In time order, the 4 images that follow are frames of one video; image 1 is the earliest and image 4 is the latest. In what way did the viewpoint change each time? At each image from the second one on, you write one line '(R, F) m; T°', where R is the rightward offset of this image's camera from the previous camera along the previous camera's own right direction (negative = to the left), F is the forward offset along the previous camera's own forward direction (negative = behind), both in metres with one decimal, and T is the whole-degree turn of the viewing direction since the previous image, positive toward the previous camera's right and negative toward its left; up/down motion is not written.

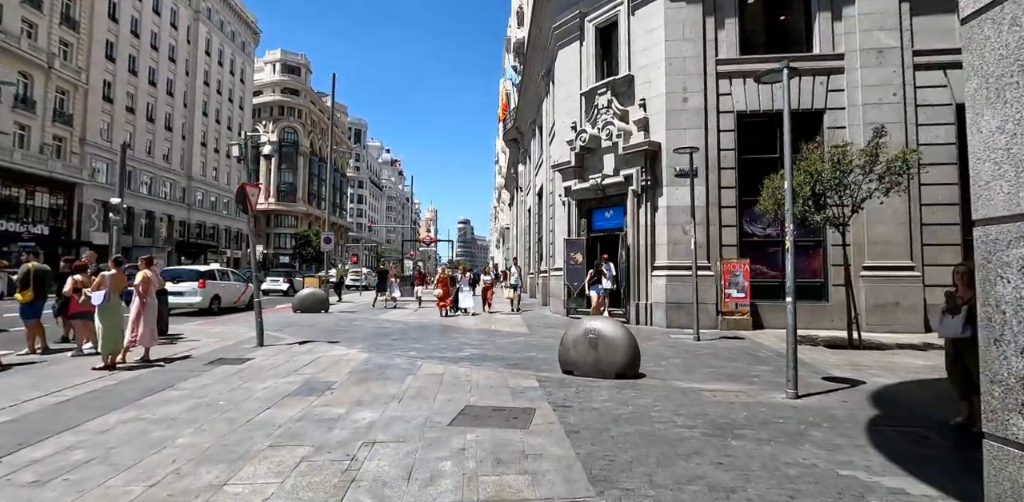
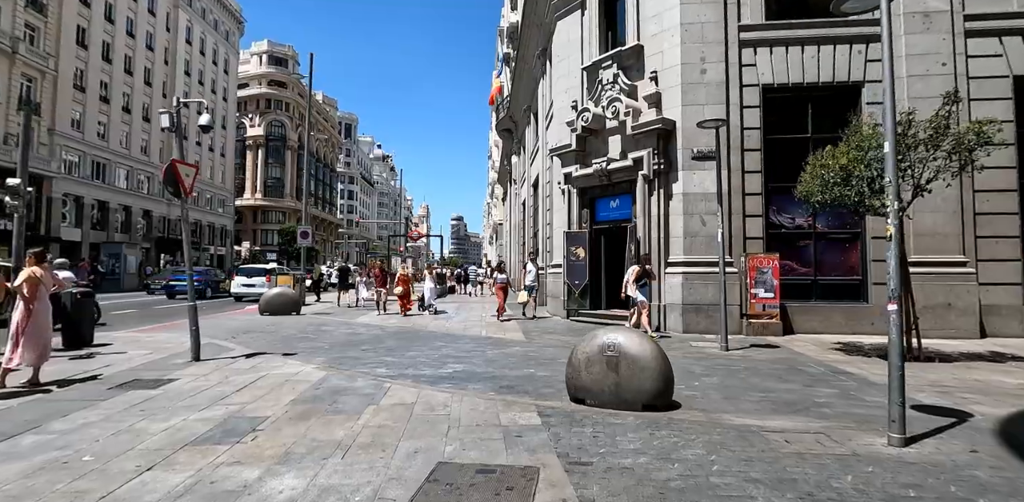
(0.0, +1.9) m; +1°
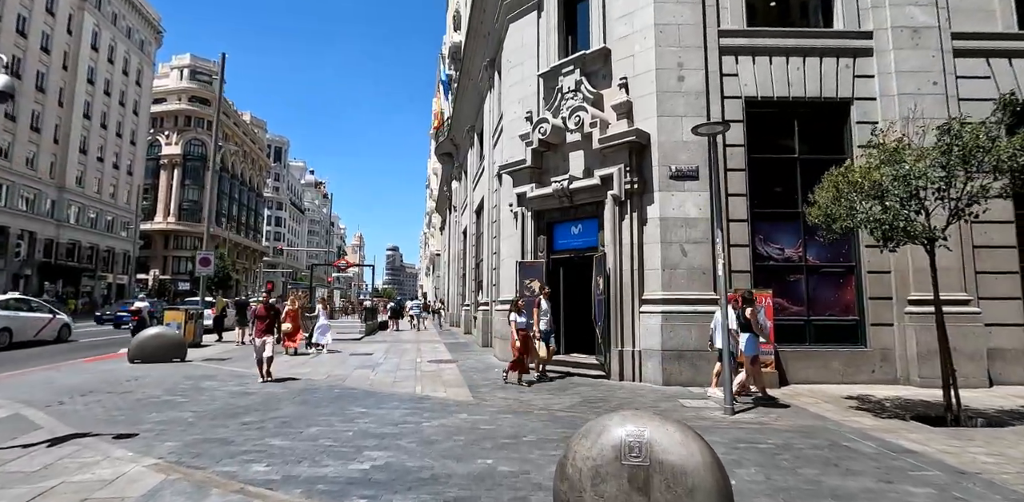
(-0.1, +2.4) m; +7°
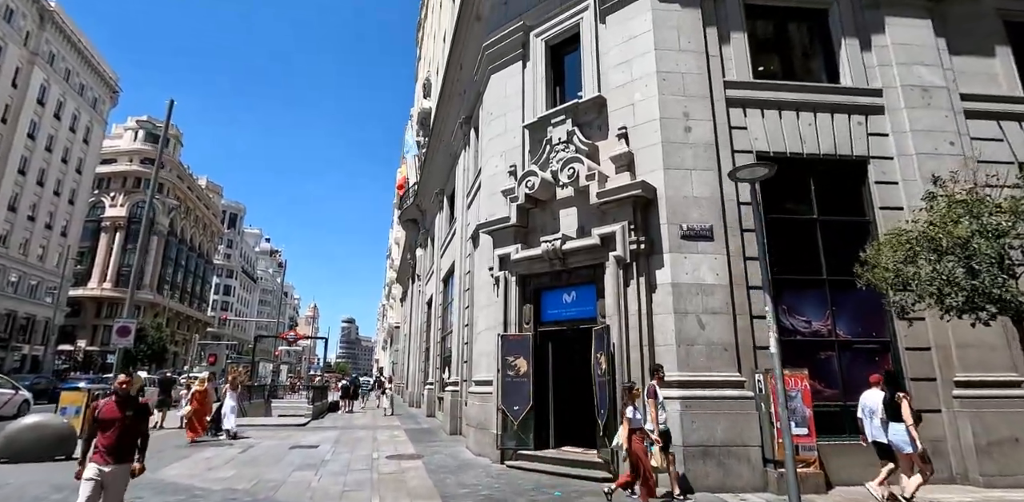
(-0.4, +1.8) m; +4°
